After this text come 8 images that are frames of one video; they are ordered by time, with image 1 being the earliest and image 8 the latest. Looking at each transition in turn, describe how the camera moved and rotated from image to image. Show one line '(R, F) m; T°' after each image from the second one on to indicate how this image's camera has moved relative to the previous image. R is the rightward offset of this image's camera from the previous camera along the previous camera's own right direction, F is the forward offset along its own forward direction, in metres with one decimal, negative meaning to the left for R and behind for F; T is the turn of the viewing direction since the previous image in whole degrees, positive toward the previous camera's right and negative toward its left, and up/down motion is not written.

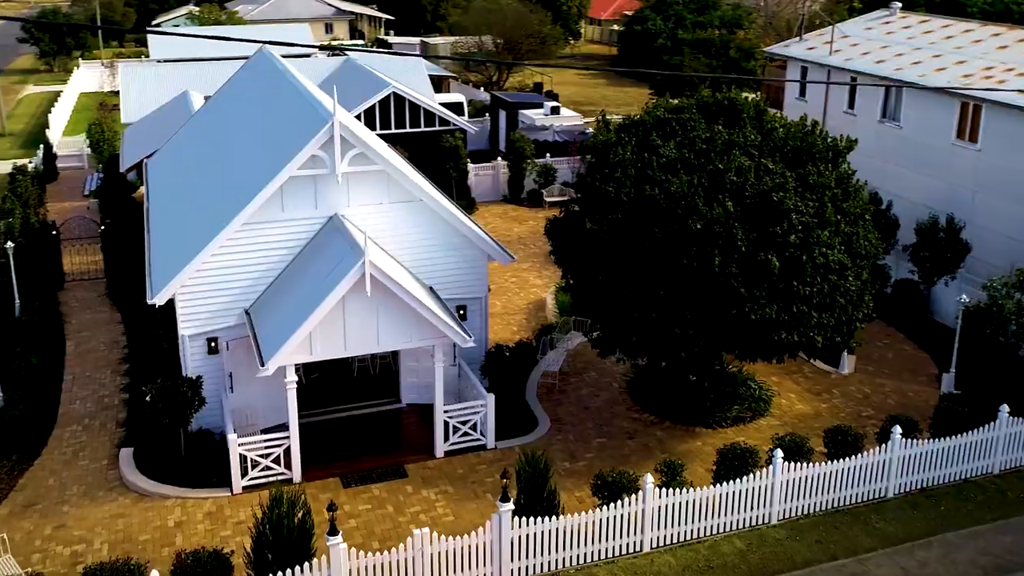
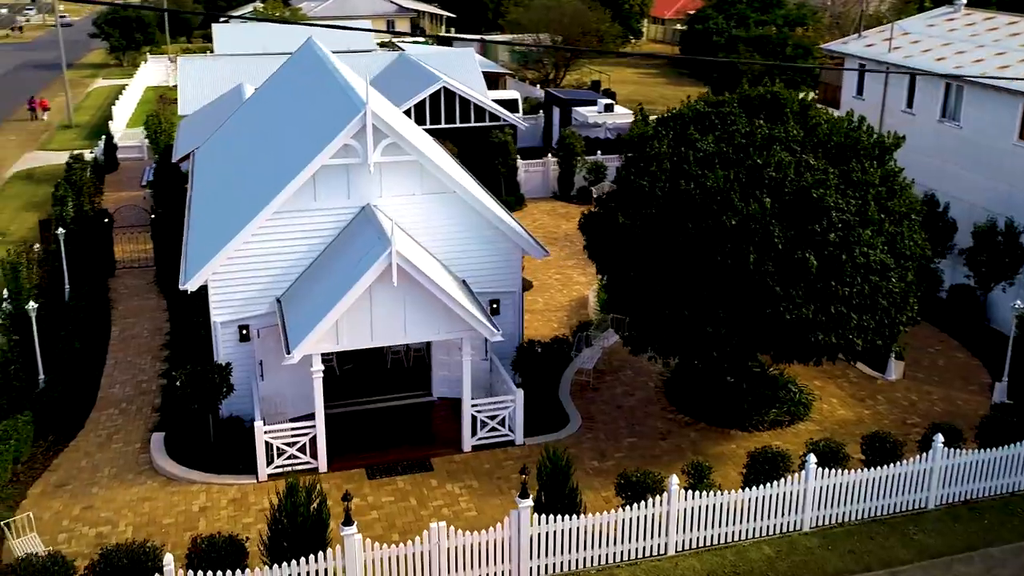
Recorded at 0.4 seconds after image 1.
(+0.6, +0.3) m; -4°
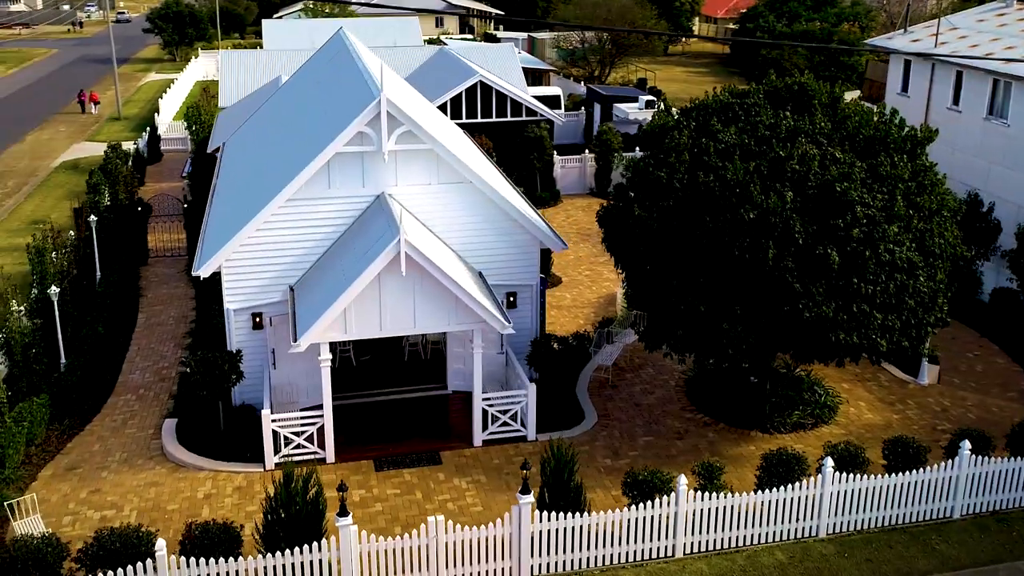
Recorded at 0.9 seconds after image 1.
(+0.7, +0.4) m; -3°
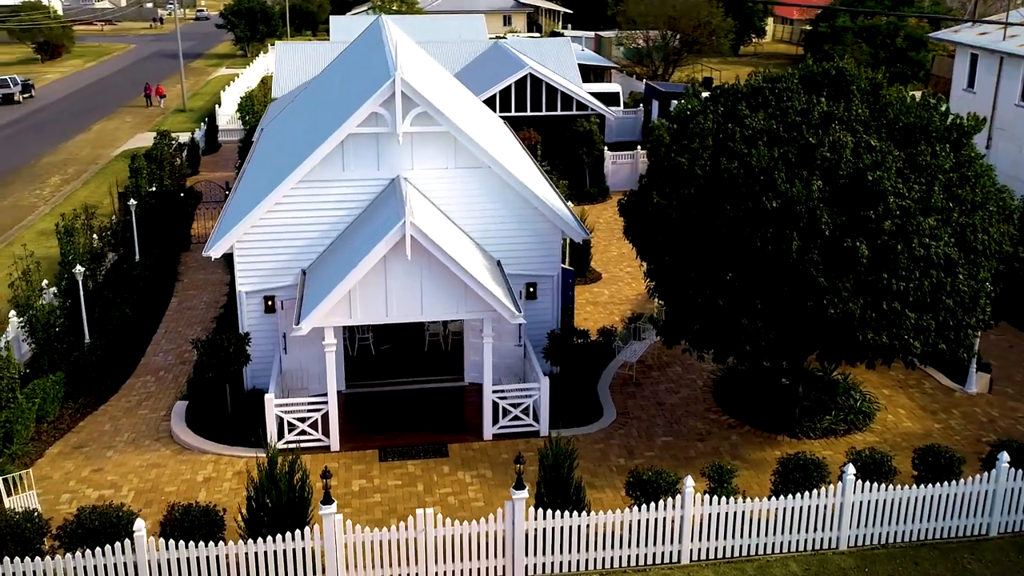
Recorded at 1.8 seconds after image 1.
(+1.1, +0.7) m; -4°
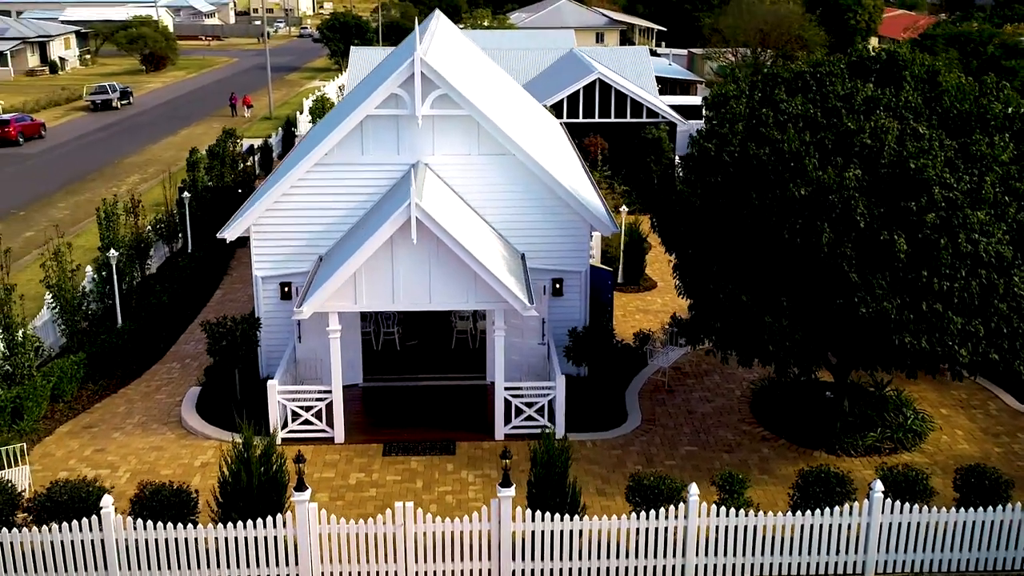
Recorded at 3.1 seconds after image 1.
(+1.4, +1.0) m; -6°
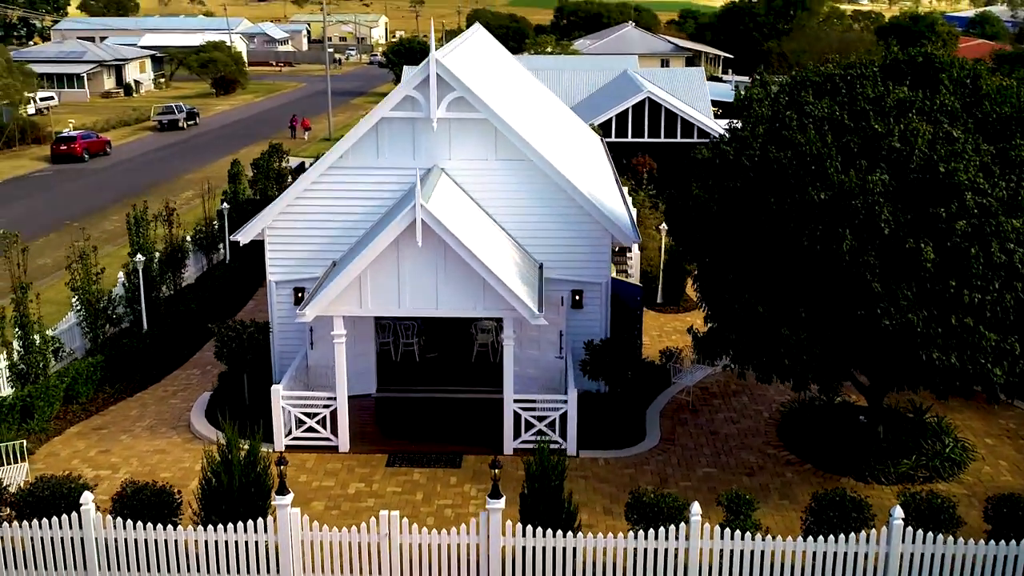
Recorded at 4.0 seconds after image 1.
(+1.0, +0.6) m; -4°
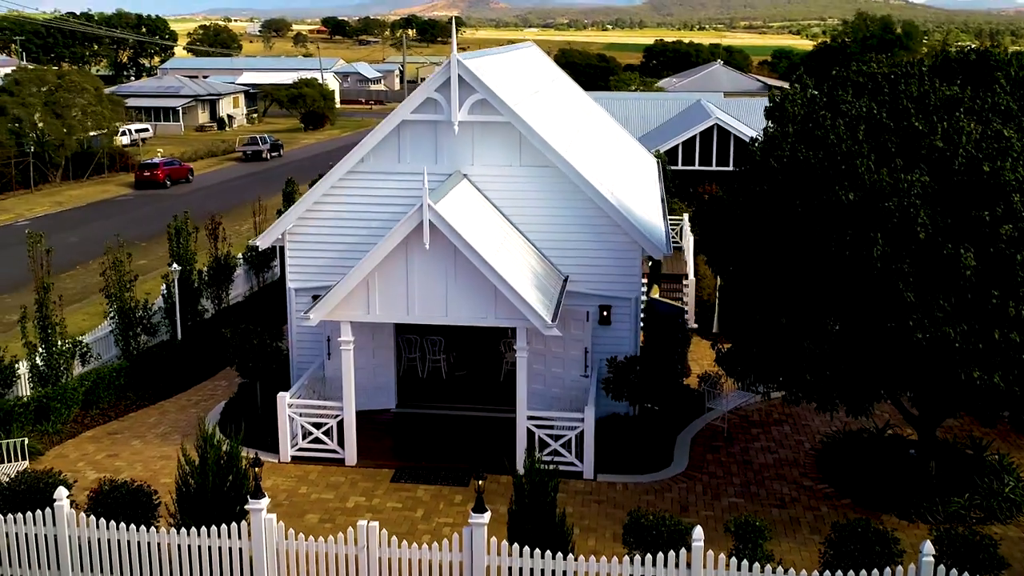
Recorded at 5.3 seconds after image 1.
(+1.2, +0.9) m; -5°
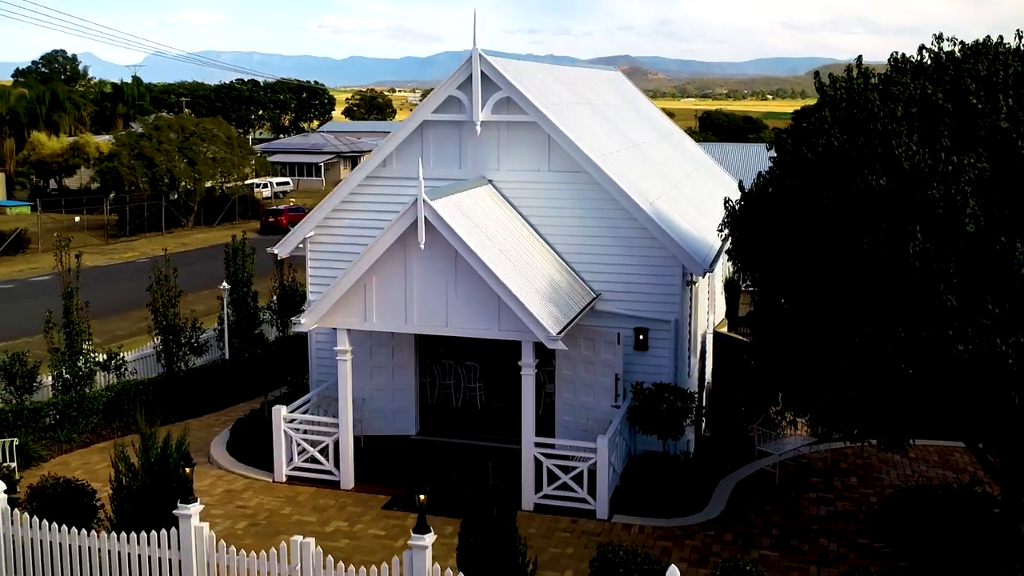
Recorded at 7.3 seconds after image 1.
(+2.0, +1.7) m; -9°
